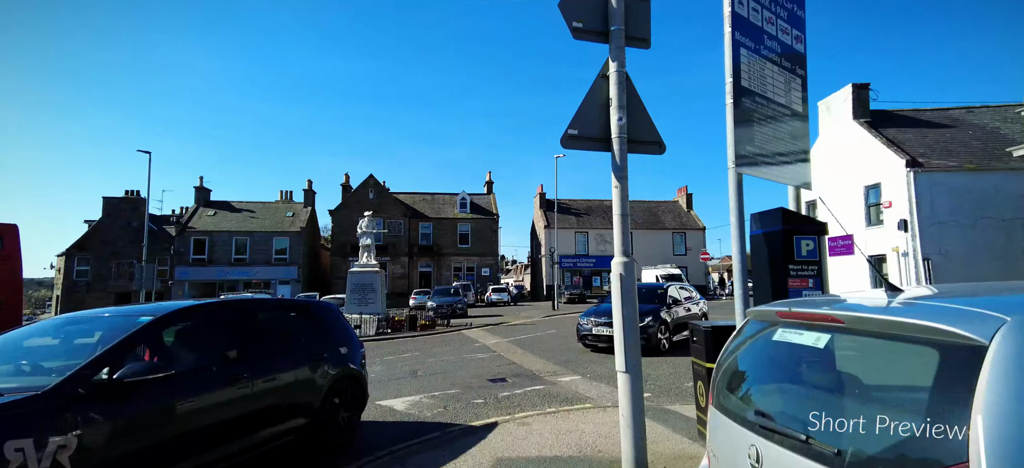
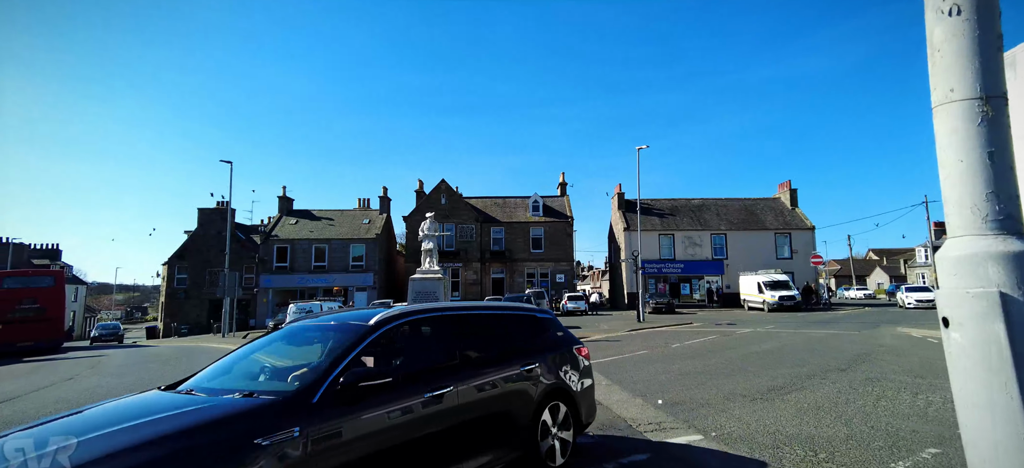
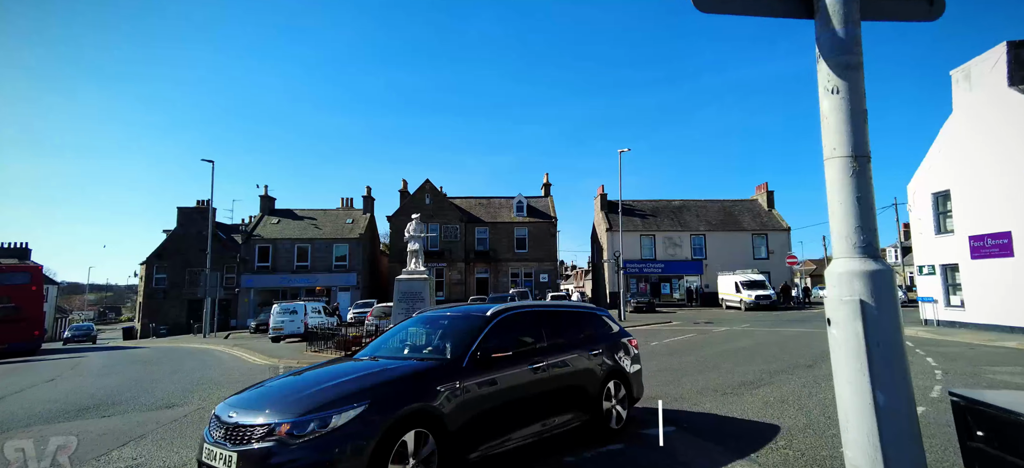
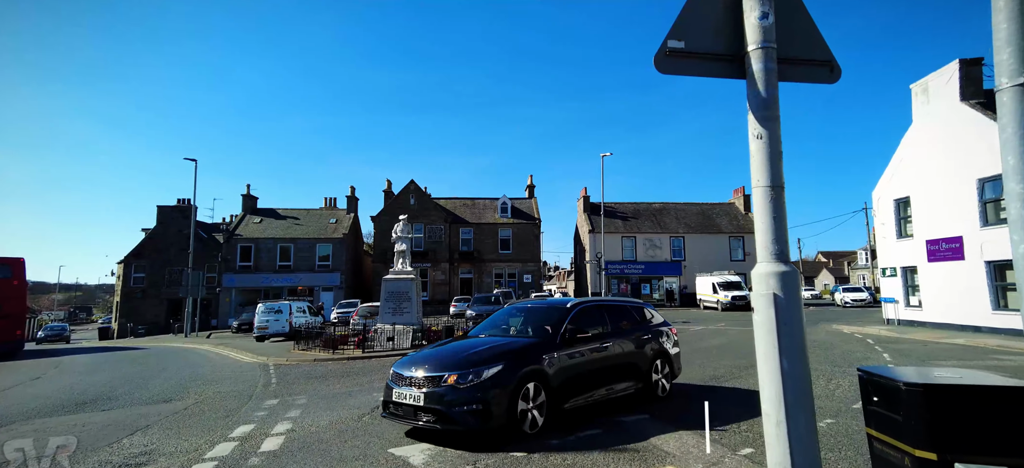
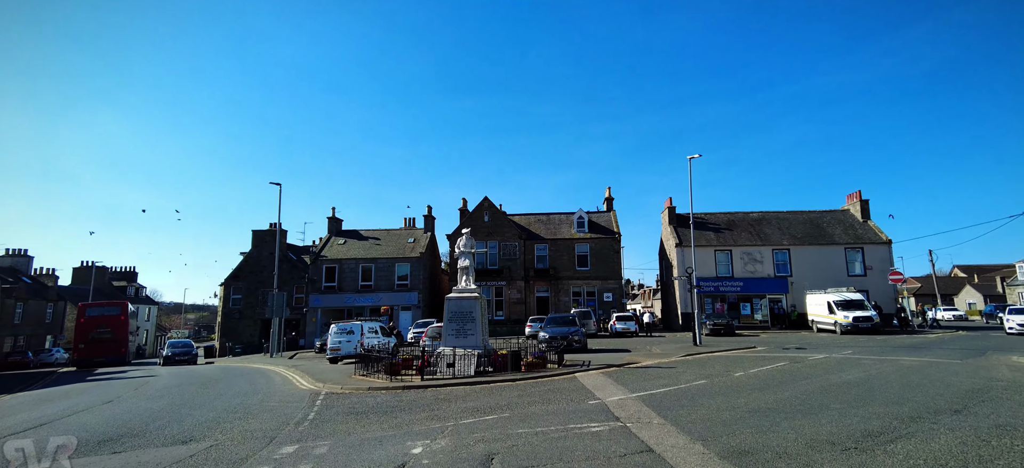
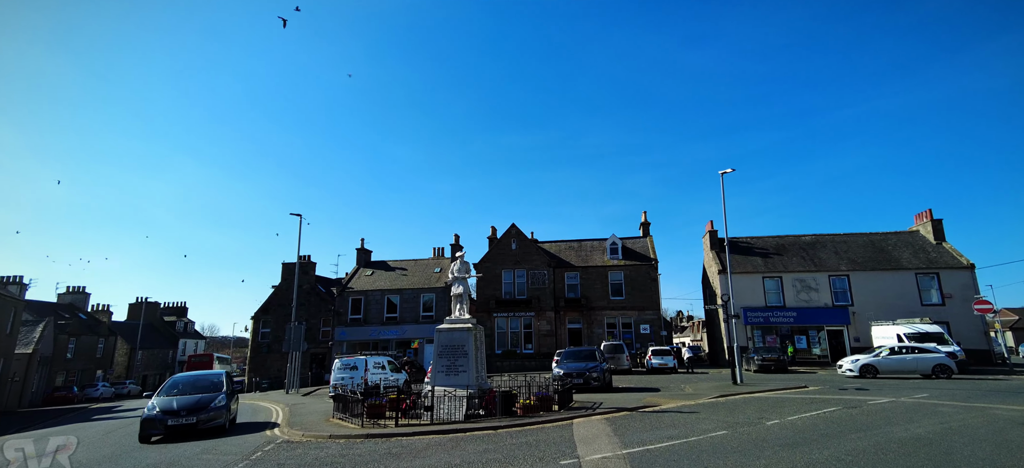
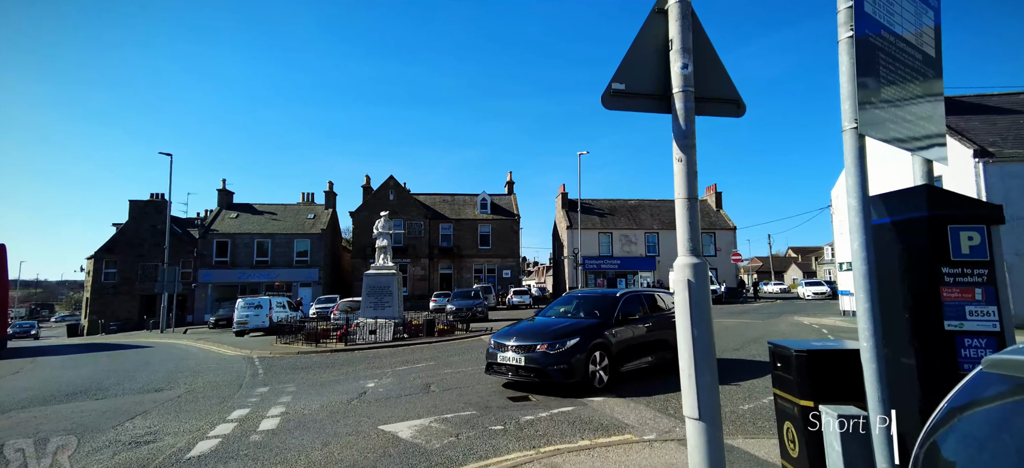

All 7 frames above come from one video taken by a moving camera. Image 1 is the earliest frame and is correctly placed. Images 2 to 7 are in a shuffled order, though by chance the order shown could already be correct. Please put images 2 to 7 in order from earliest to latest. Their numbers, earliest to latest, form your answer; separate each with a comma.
7, 4, 3, 2, 5, 6
